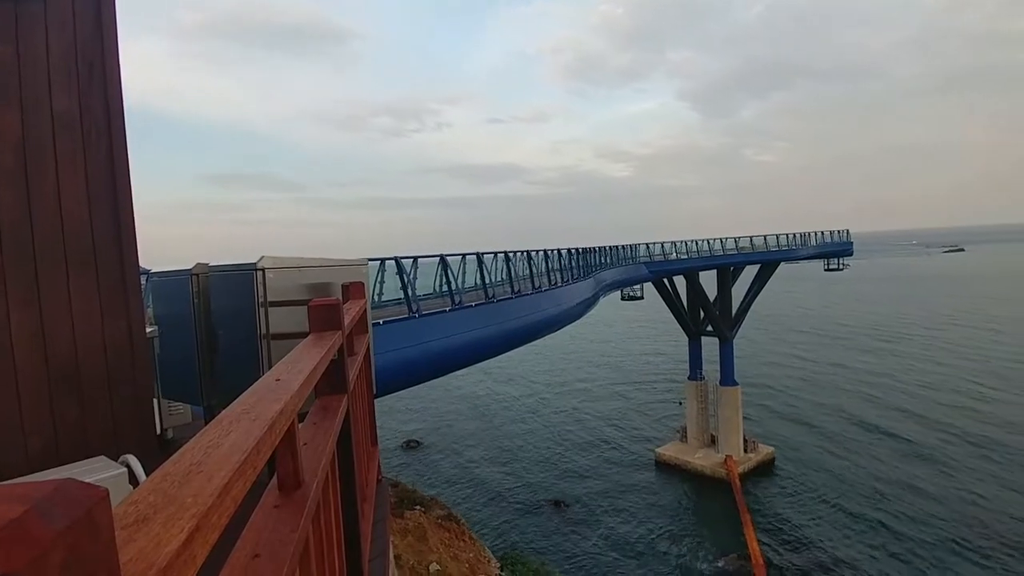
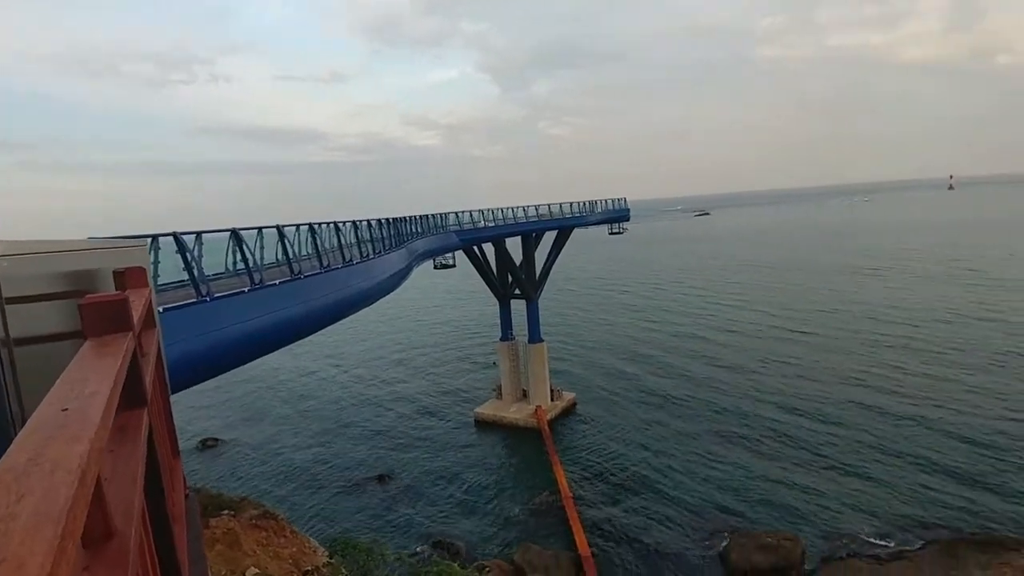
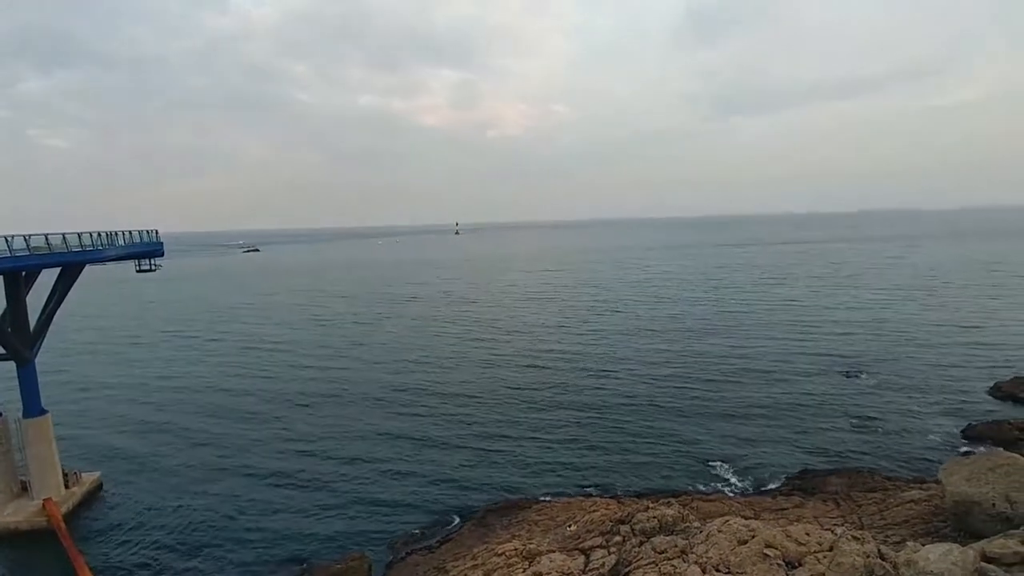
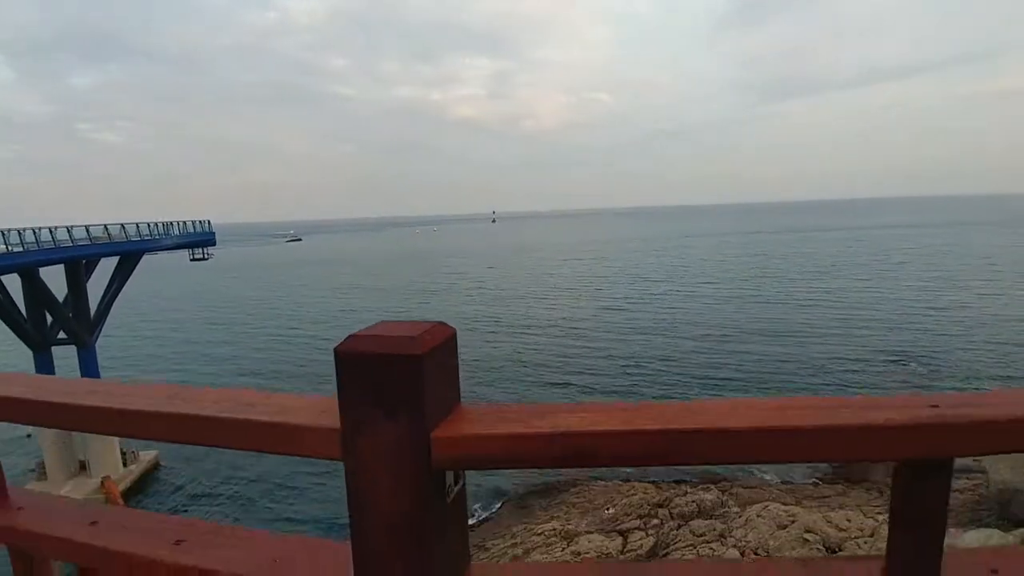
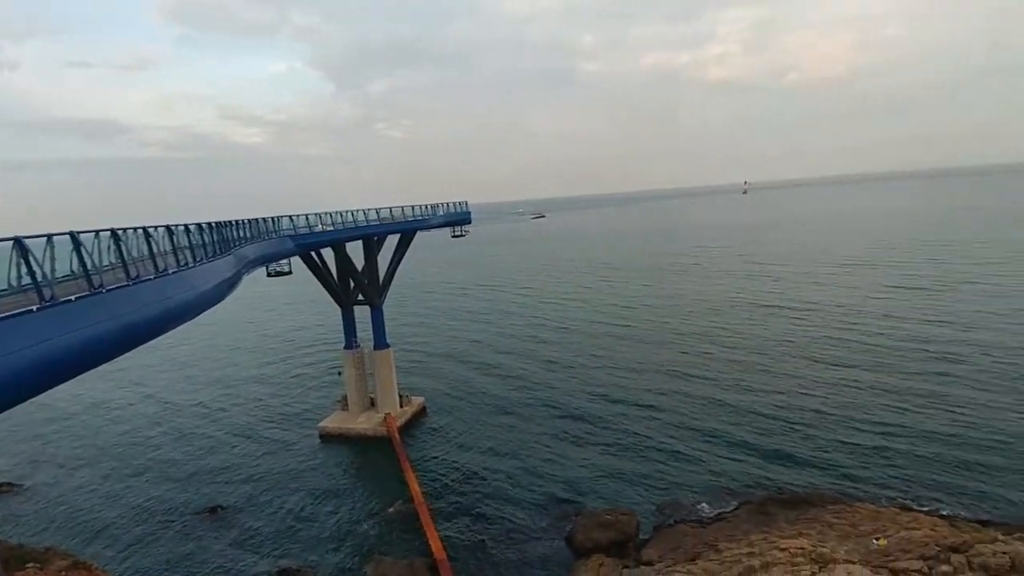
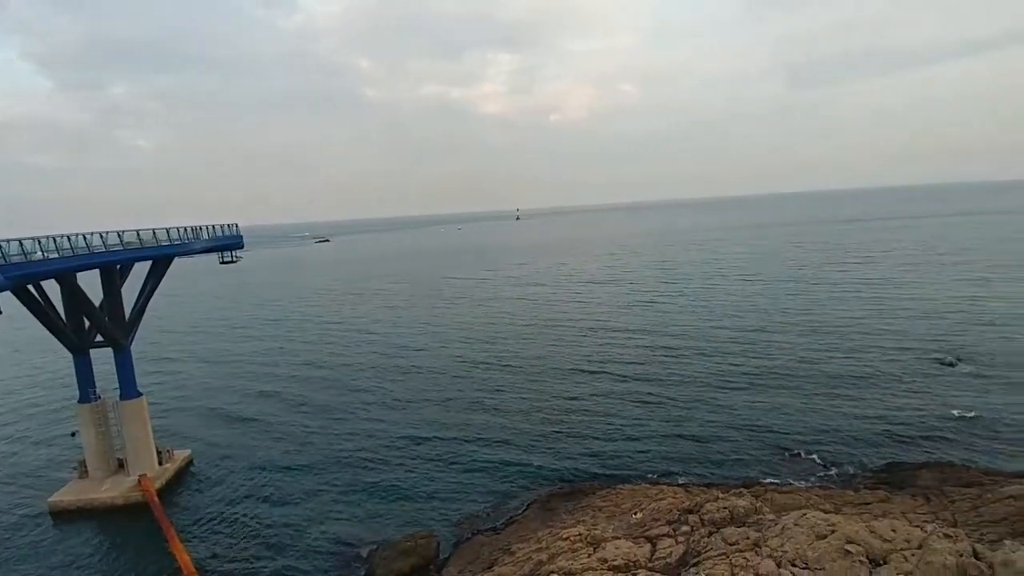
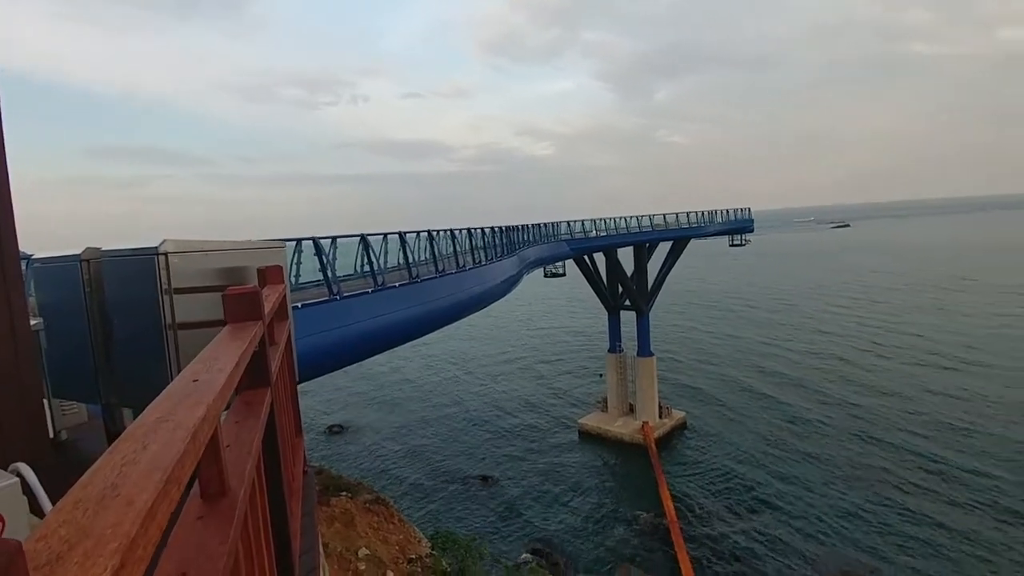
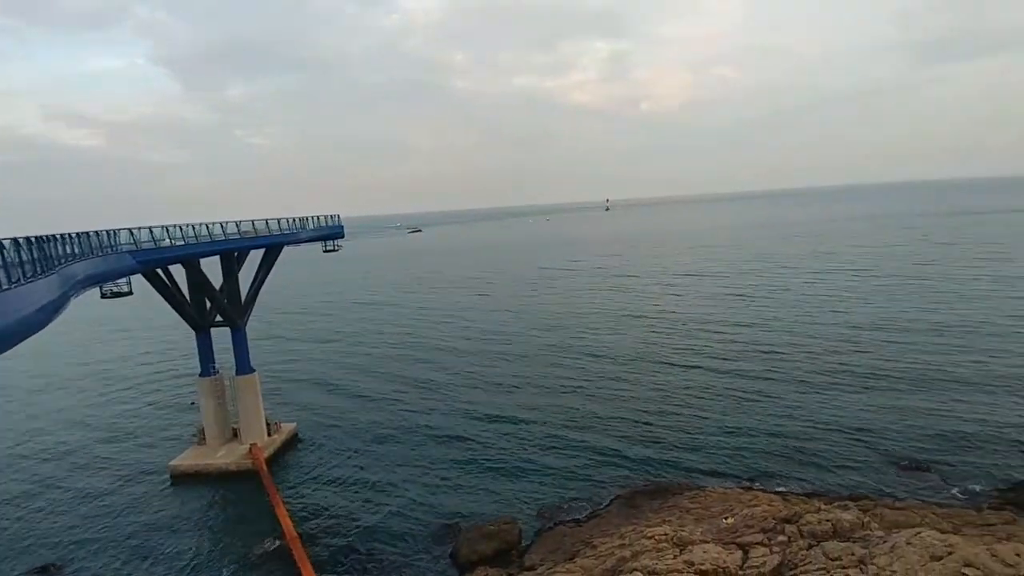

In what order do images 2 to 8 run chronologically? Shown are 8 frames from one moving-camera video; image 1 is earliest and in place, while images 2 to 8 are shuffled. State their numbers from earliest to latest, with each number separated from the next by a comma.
7, 2, 5, 8, 6, 3, 4
